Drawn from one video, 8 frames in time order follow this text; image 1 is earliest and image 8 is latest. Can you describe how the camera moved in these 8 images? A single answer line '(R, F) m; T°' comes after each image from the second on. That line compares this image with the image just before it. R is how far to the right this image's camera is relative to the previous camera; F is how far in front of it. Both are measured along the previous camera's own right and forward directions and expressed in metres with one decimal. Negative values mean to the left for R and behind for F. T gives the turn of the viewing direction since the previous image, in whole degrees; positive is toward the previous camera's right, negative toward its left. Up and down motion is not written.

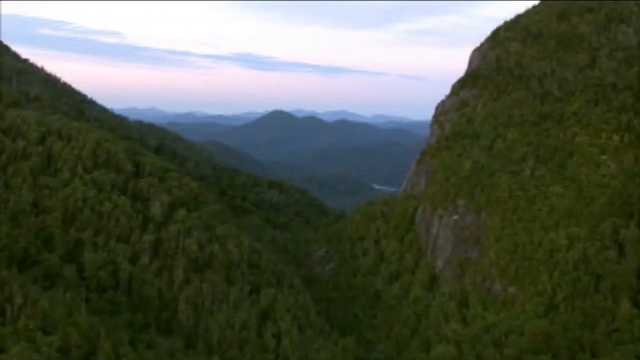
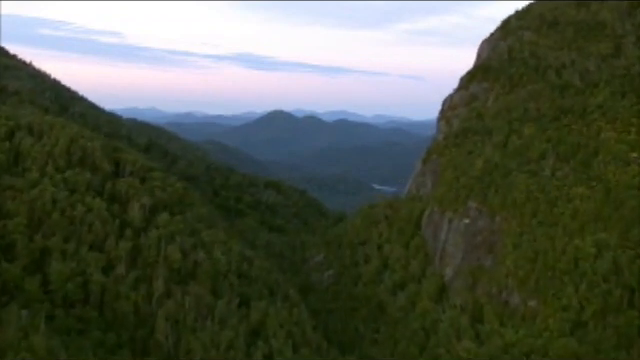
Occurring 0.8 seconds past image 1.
(+0.1, +2.9) m; 0°
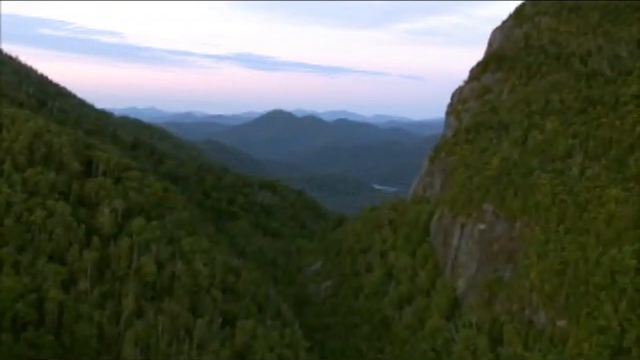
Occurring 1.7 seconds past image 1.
(+0.1, +3.3) m; 0°
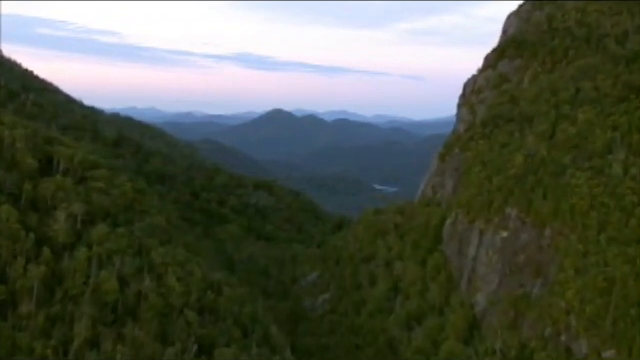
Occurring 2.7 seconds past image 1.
(+0.1, +3.6) m; 0°
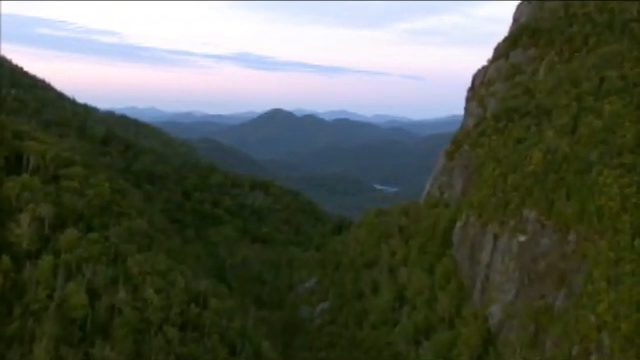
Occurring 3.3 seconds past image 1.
(+0.1, +2.2) m; 0°
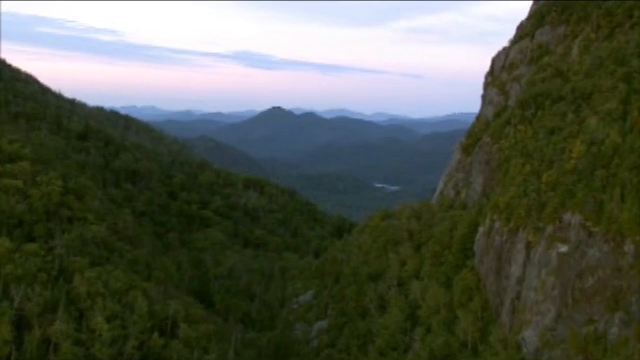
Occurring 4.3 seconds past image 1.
(+0.1, +3.7) m; 0°
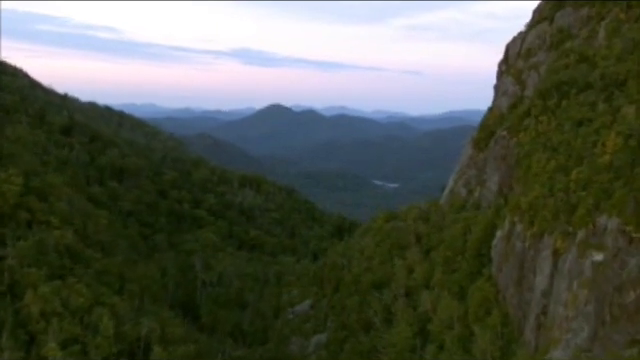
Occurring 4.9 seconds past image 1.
(0.0, +2.2) m; 0°
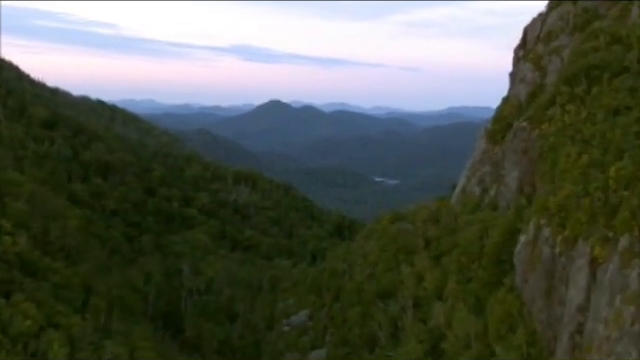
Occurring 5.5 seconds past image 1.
(0.0, +2.2) m; 0°
